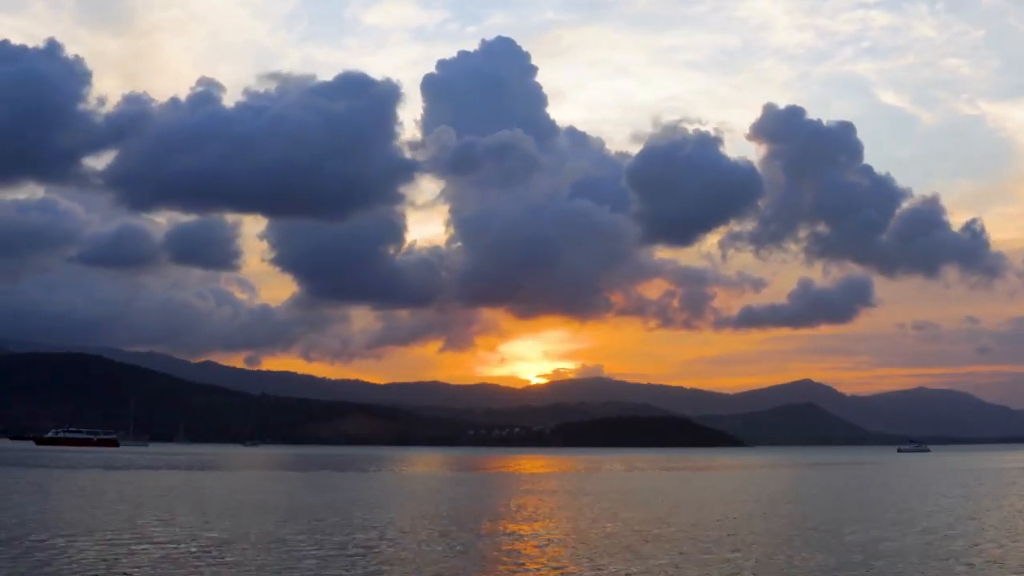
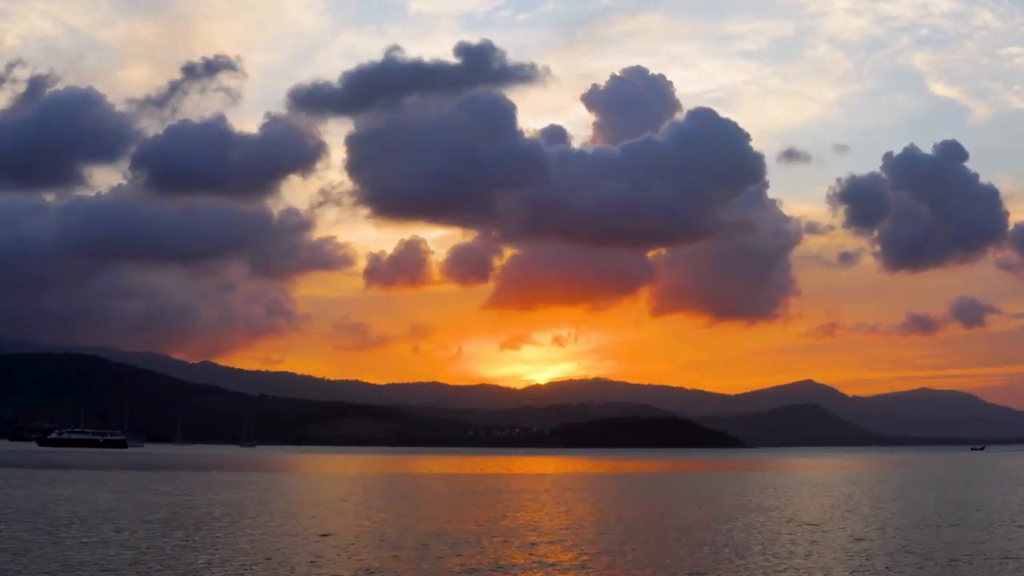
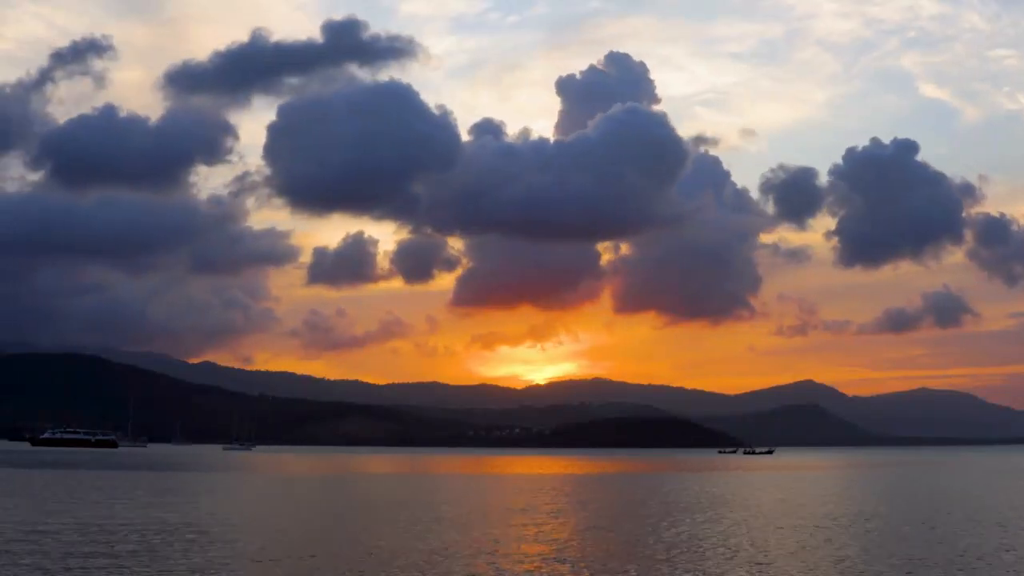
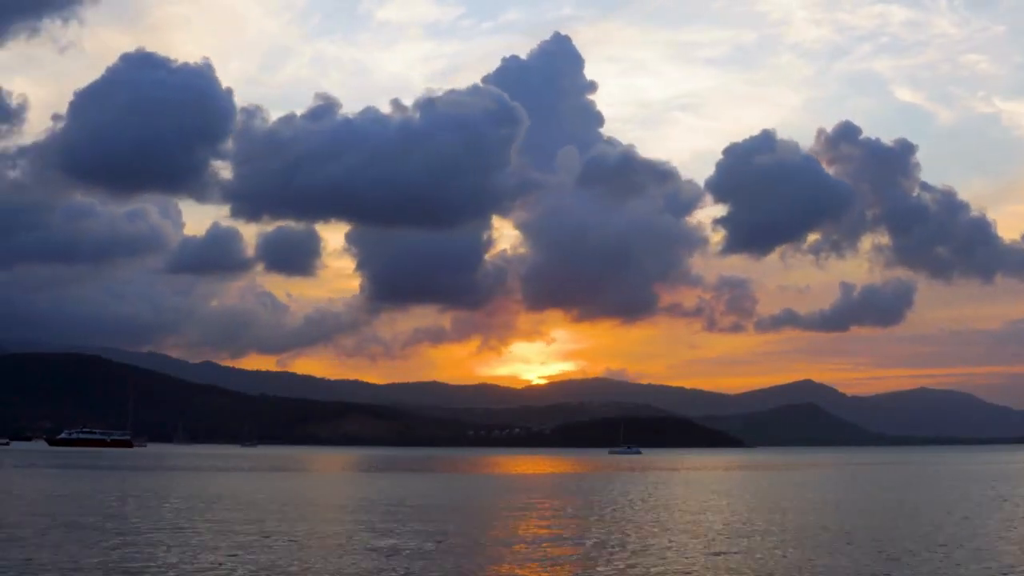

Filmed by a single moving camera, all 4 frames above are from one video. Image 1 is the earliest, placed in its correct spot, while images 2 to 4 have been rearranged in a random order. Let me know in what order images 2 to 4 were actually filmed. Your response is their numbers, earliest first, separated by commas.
4, 3, 2
